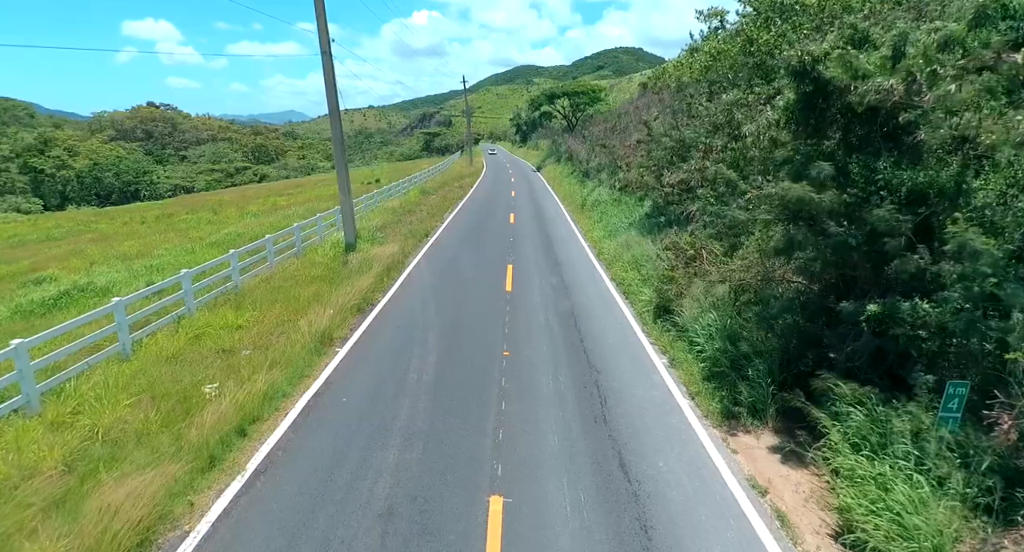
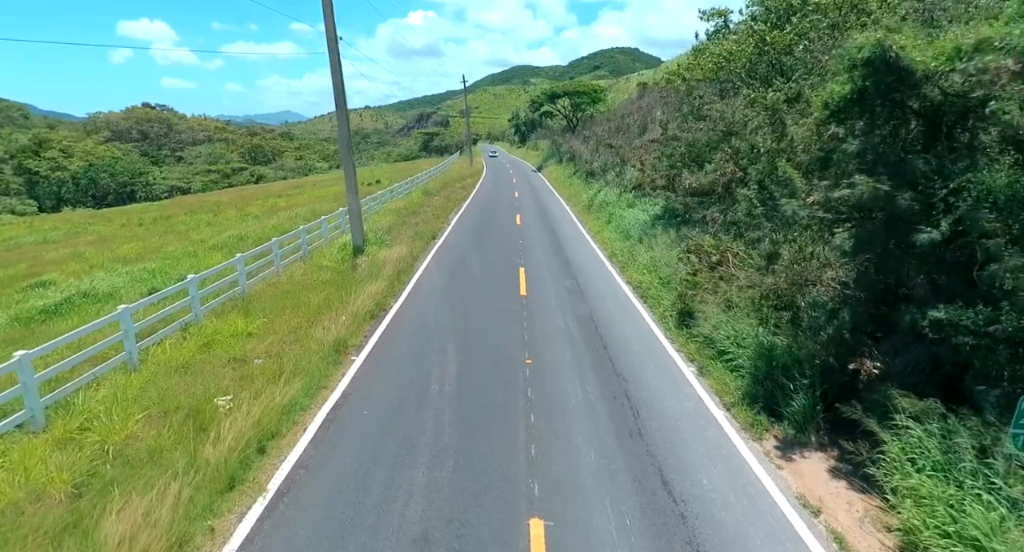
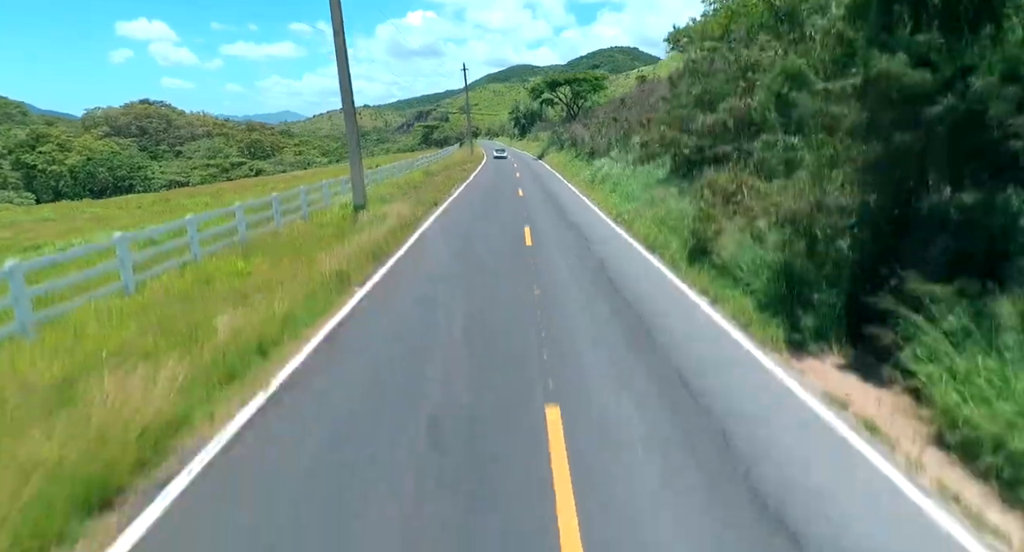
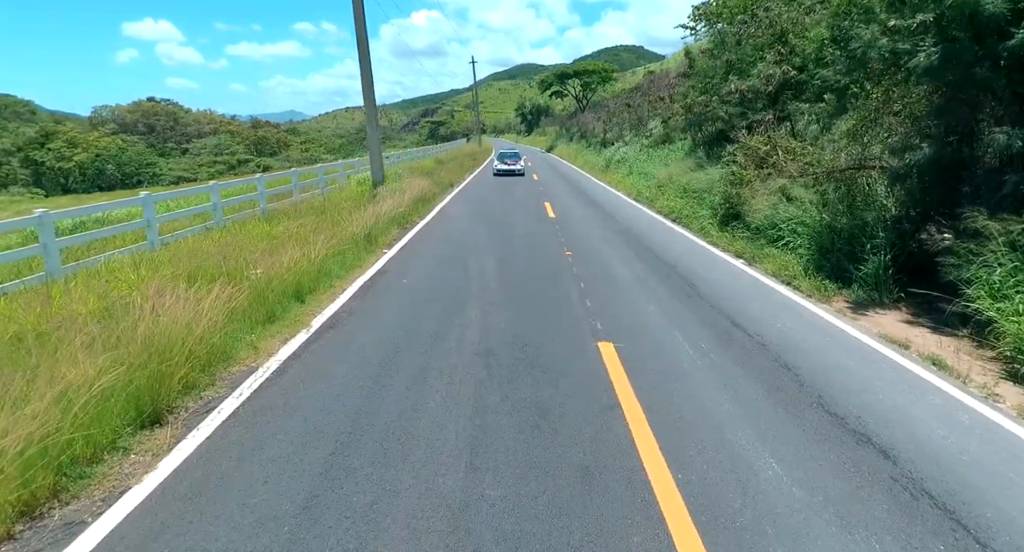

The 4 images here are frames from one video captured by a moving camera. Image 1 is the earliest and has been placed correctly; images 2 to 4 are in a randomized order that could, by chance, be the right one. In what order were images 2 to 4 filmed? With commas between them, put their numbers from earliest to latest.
2, 3, 4
